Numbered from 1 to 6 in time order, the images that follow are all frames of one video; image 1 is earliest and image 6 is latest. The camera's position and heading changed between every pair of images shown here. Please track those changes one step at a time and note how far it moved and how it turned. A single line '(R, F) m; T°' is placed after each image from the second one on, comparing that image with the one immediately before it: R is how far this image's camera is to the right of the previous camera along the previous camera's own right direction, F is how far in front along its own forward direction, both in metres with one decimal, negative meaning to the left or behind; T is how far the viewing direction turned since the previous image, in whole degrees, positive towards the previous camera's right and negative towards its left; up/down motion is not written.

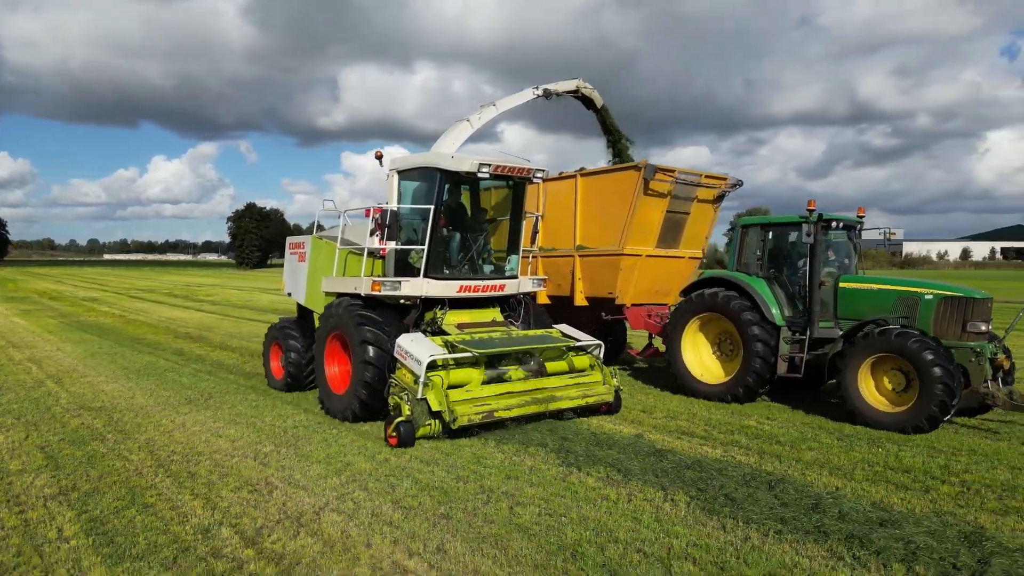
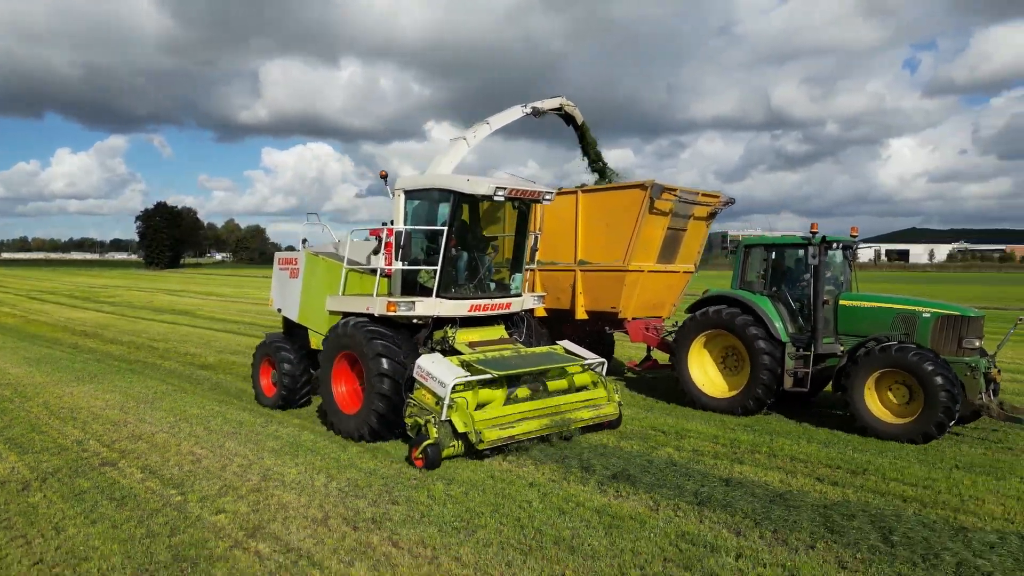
(-0.9, +0.1) m; +6°
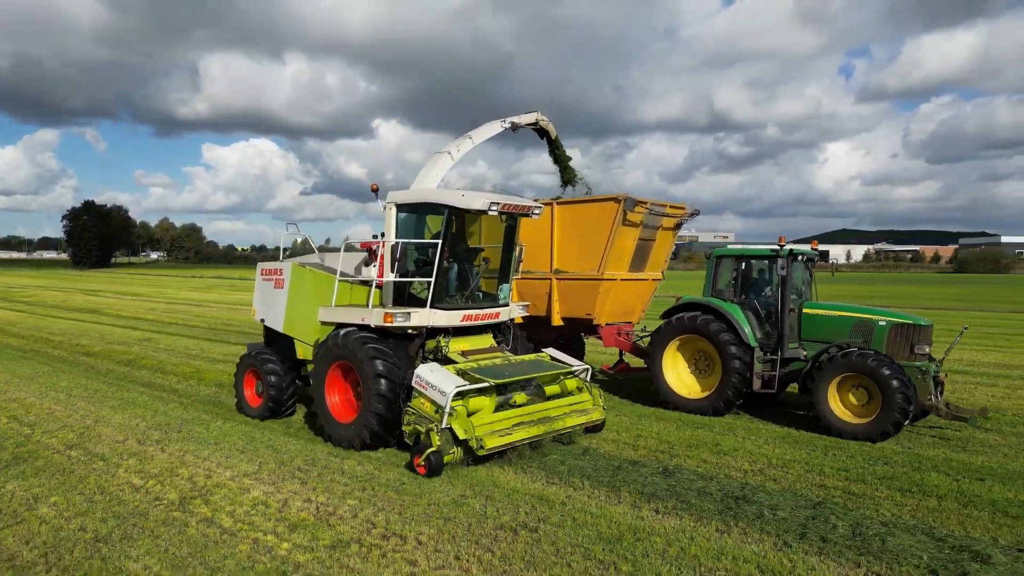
(-0.4, -0.3) m; +4°
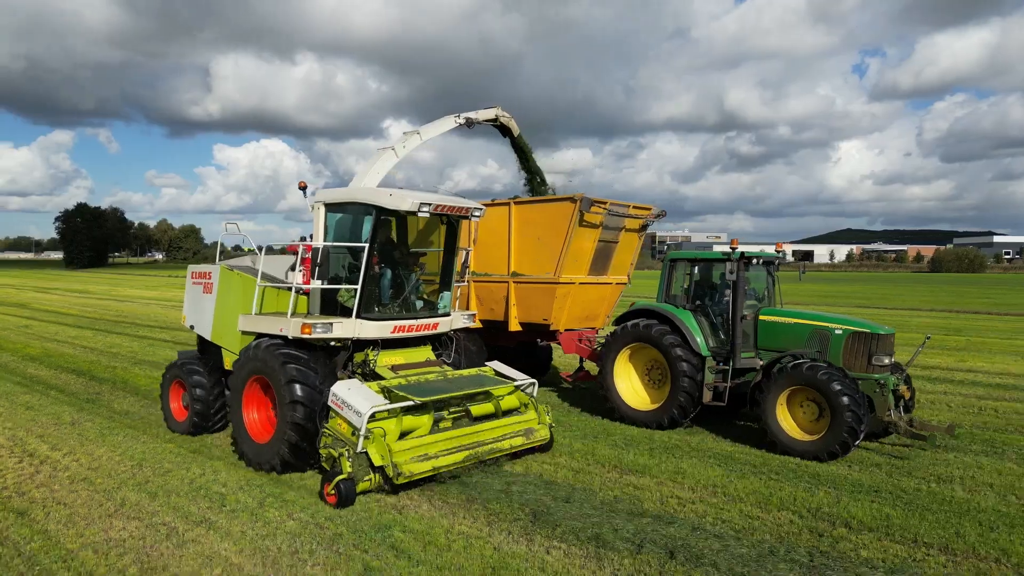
(+0.8, +0.5) m; -1°
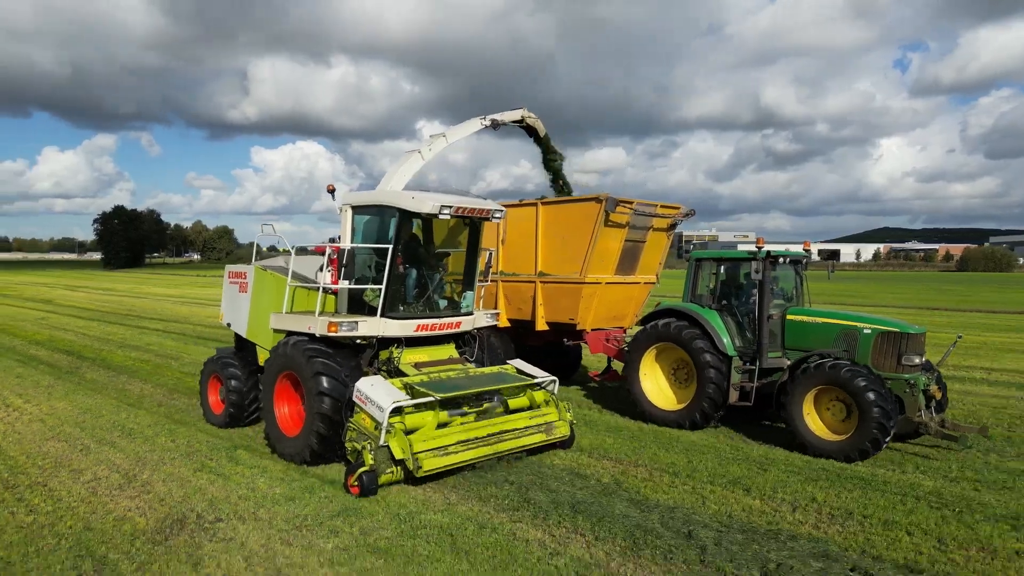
(+0.1, -0.1) m; -3°
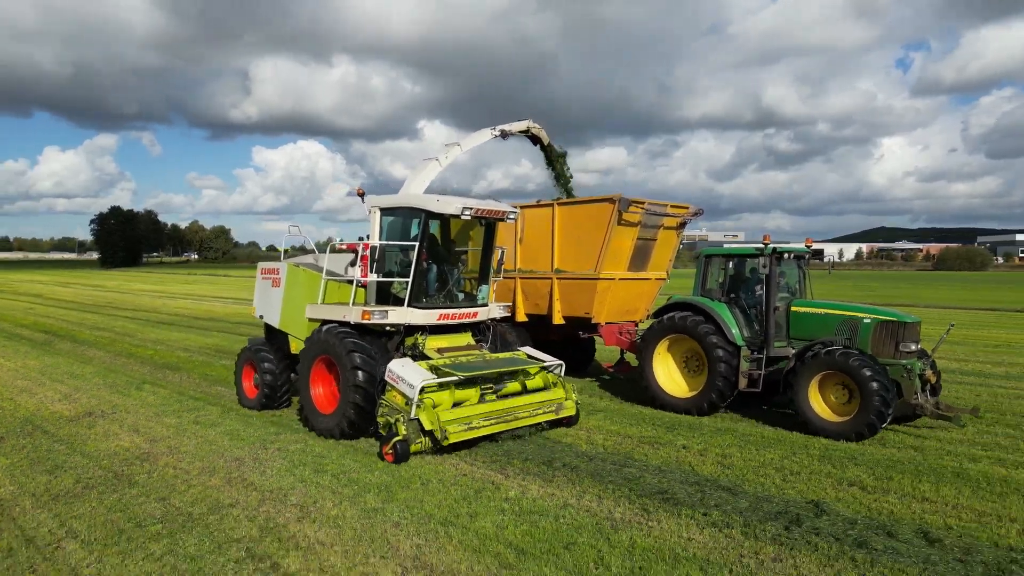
(-0.2, -0.5) m; 0°
